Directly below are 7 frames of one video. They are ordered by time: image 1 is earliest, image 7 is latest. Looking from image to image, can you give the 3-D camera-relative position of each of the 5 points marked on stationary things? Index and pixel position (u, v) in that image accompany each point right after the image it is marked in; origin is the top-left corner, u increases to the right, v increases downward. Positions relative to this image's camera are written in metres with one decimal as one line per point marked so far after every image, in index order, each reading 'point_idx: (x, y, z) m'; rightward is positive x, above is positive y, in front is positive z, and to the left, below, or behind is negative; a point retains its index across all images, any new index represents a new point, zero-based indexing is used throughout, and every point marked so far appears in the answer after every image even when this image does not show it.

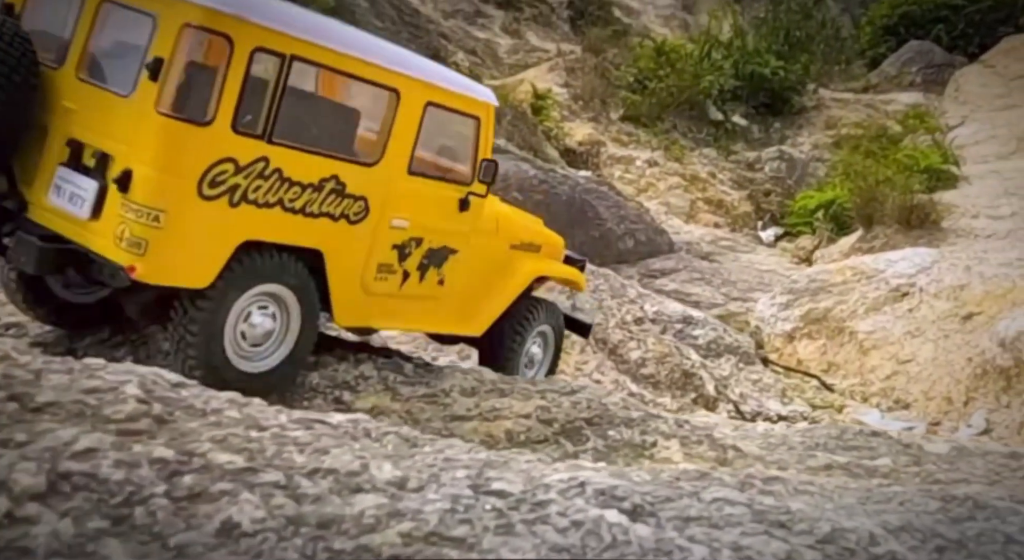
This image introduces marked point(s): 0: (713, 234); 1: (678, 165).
0: (+3.5, +0.9, +16.2) m
1: (+3.5, +2.6, +18.6) m
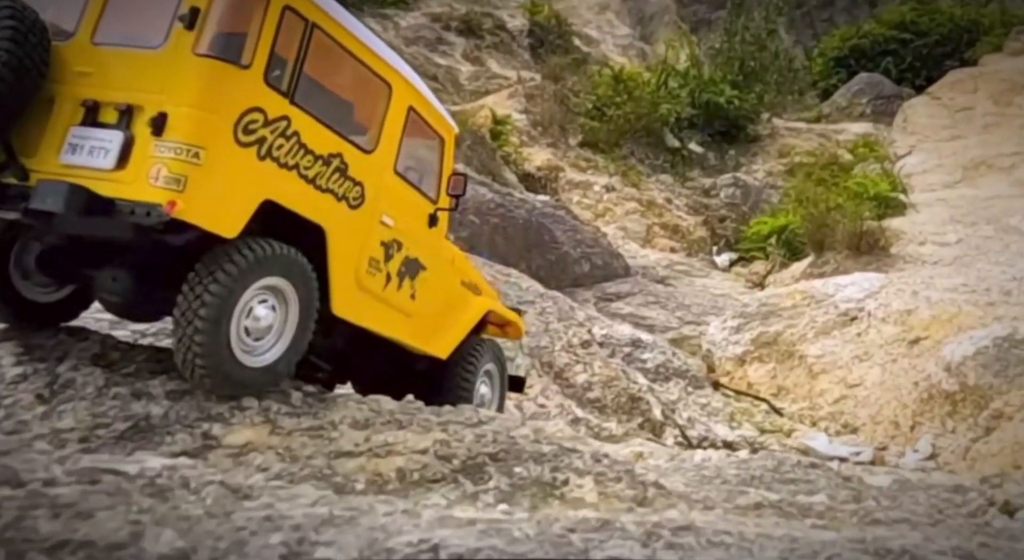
0: (+2.7, +0.4, +16.4) m
1: (+2.6, +2.1, +18.8) m
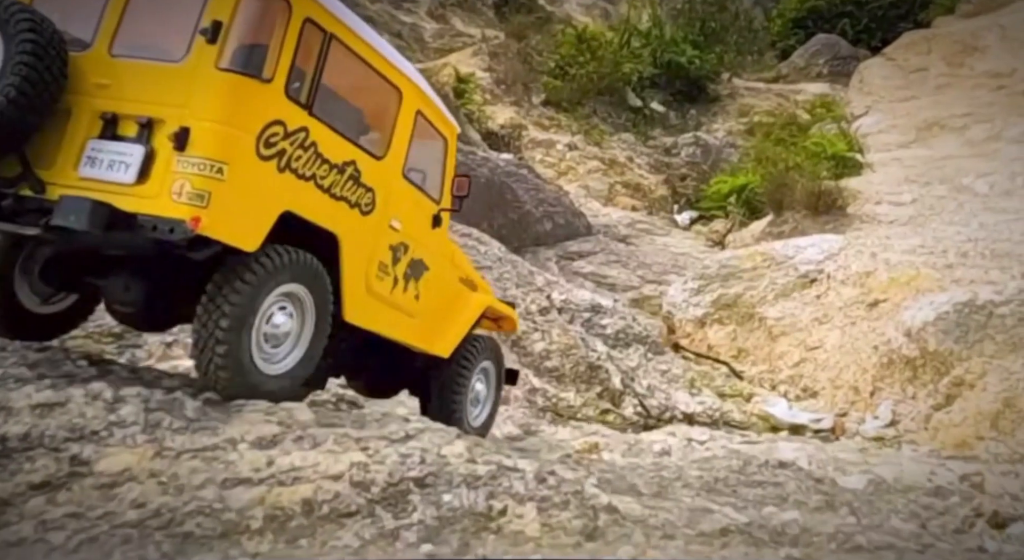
0: (+2.1, +1.2, +16.6) m
1: (+1.8, +2.9, +18.9) m
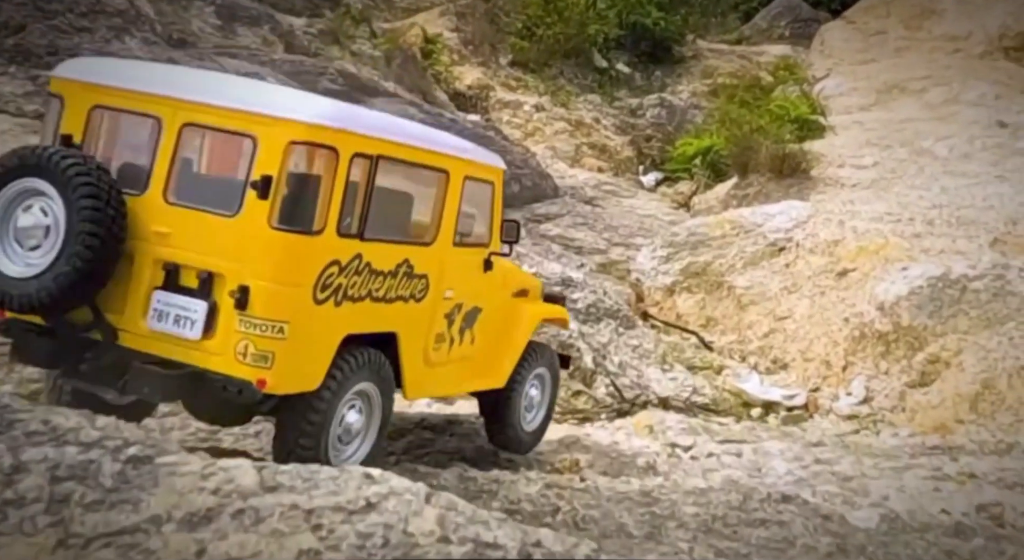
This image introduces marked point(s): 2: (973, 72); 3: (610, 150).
0: (+1.6, +1.9, +16.7) m
1: (+1.1, +3.8, +19.0) m
2: (+9.7, +4.4, +18.6) m
3: (+1.9, +2.6, +17.9) m
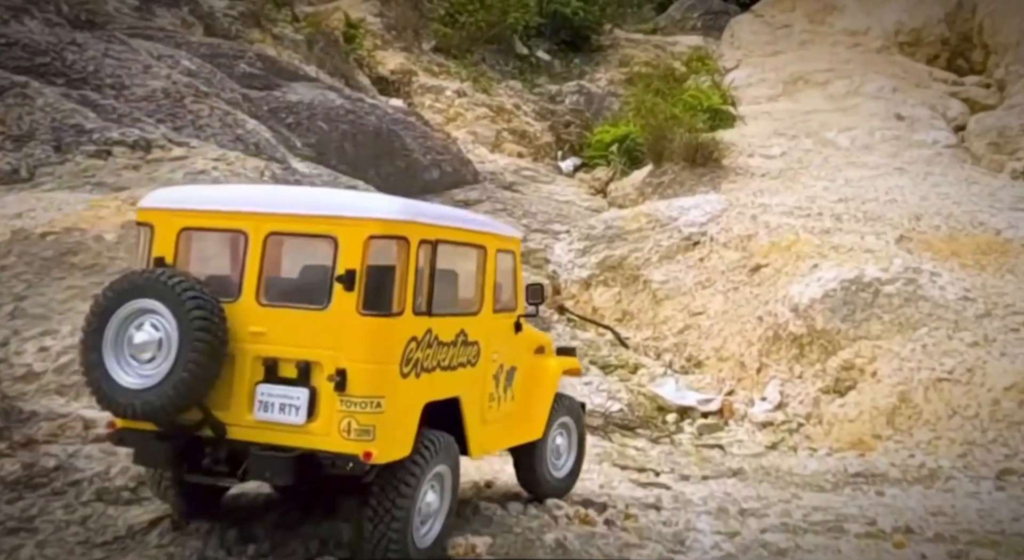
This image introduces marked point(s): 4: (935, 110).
0: (+0.1, +2.2, +17.1) m
1: (-0.5, +4.1, +19.3) m
2: (+8.0, +4.8, +19.8) m
3: (+0.4, +3.0, +18.4) m
4: (+8.6, +3.5, +18.1) m
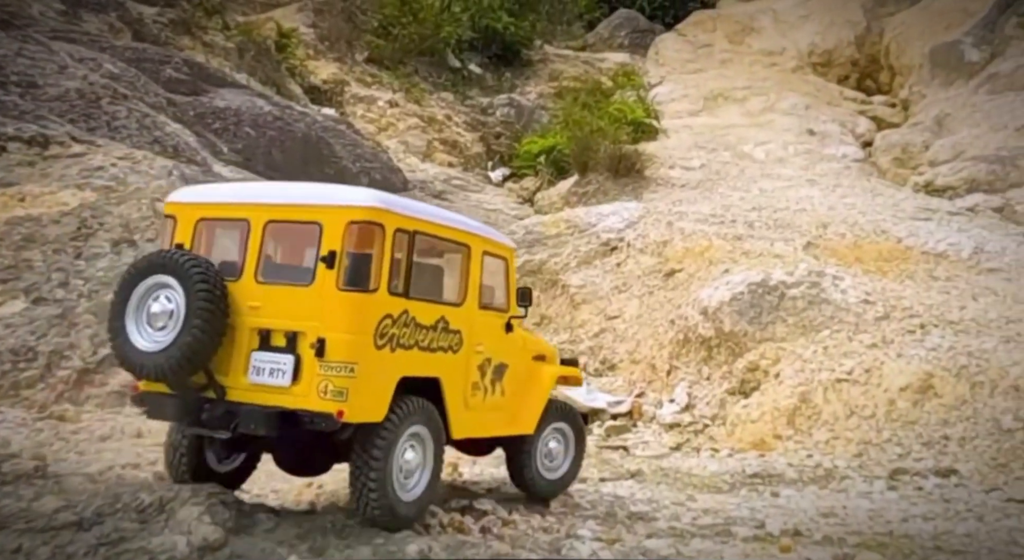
0: (-1.2, +2.1, +17.6) m
1: (-2.0, +4.0, +19.7) m
2: (+6.5, +4.6, +20.8) m
3: (-1.1, +2.8, +18.8) m
4: (+7.1, +3.3, +19.1) m
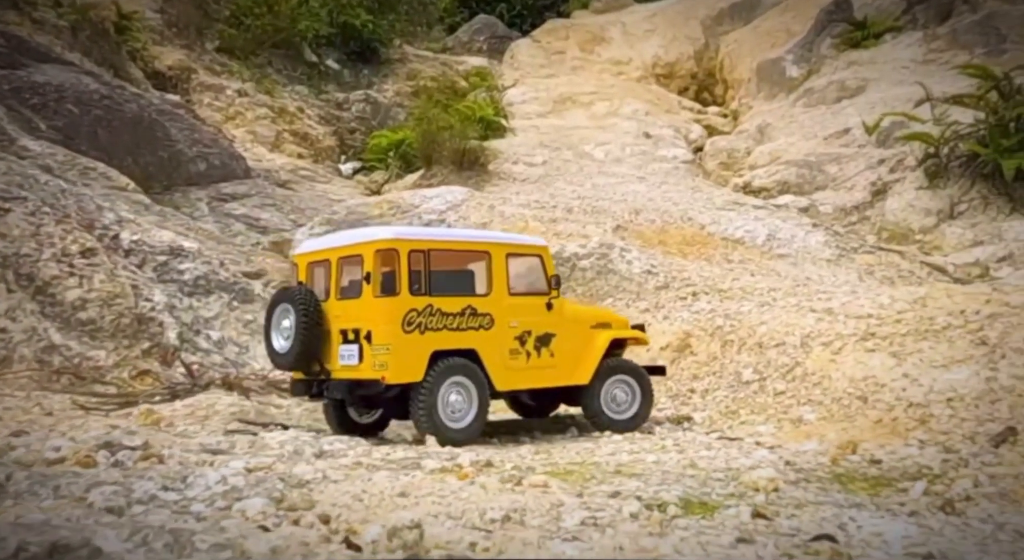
0: (-4.3, +2.4, +17.9) m
1: (-5.4, +4.2, +19.9) m
2: (+2.9, +4.7, +22.0) m
3: (-4.3, +3.1, +19.1) m
4: (+3.8, +3.4, +20.5) m
